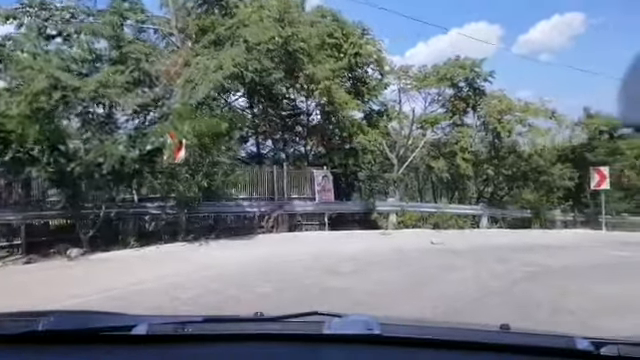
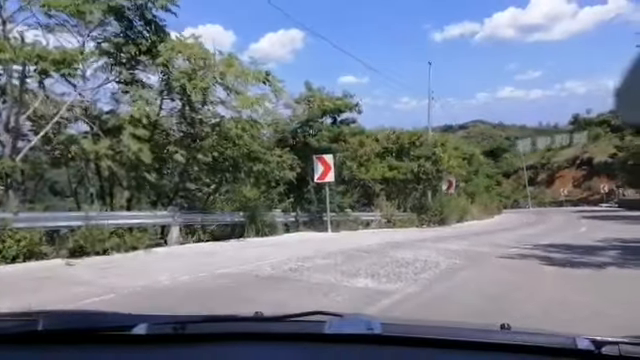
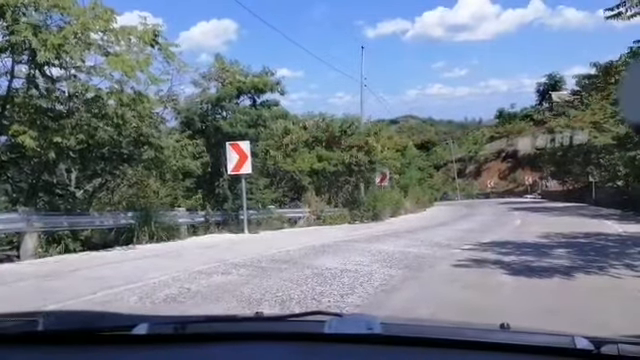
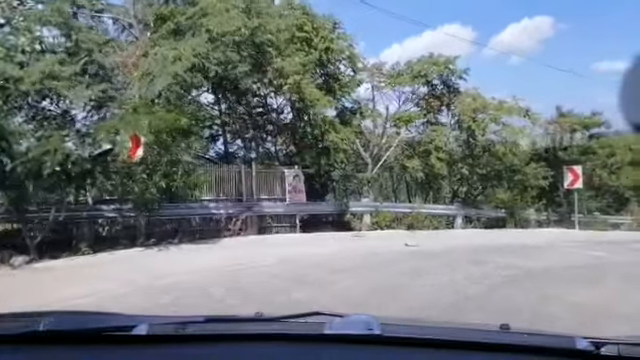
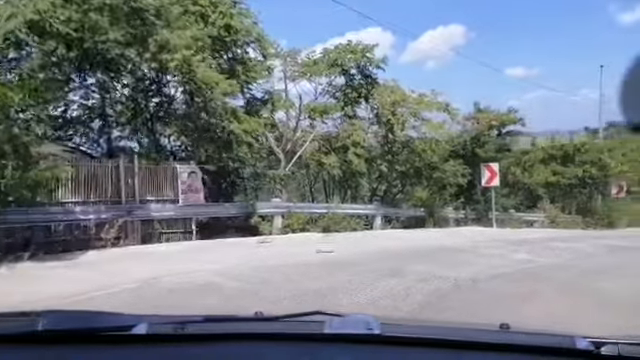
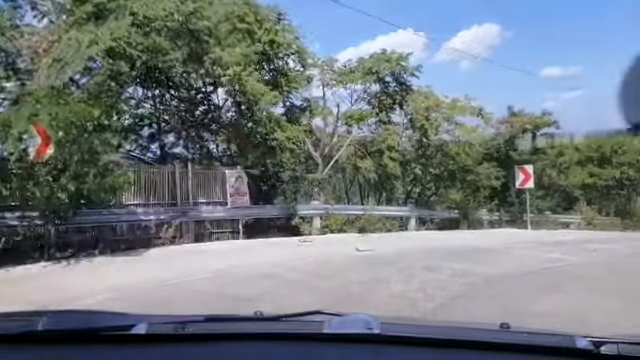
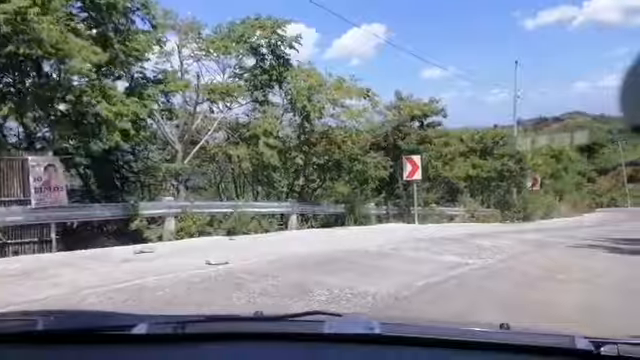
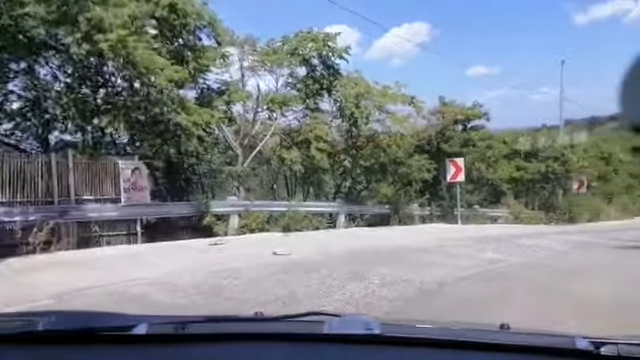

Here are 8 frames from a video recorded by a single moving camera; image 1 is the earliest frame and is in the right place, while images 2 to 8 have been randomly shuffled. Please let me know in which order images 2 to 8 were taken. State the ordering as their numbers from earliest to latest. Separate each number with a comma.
4, 6, 5, 8, 7, 2, 3
